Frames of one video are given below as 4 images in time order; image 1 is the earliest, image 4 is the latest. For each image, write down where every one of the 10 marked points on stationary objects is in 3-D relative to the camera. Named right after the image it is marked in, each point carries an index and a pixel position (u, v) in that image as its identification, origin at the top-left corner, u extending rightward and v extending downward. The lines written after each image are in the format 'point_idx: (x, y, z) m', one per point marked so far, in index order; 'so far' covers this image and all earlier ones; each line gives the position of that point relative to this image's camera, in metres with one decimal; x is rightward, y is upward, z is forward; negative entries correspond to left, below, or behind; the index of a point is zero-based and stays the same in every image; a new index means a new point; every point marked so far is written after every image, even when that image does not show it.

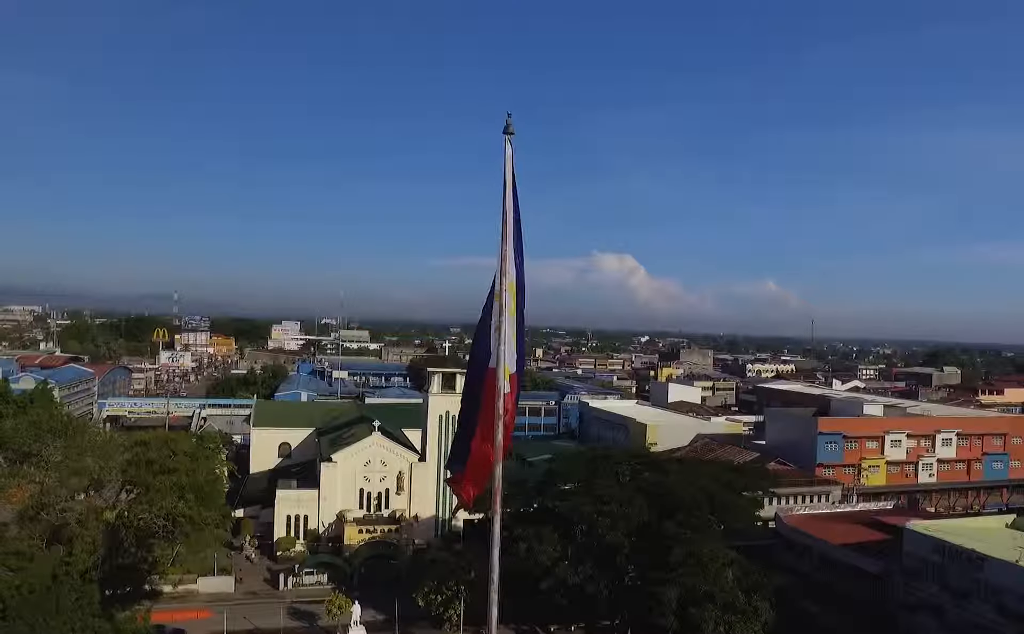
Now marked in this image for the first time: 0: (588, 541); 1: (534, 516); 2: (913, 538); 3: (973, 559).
0: (+1.6, -4.5, +18.1) m
1: (+0.6, -4.3, +19.2) m
2: (+8.0, -4.4, +17.9) m
3: (+8.4, -4.4, +16.2) m
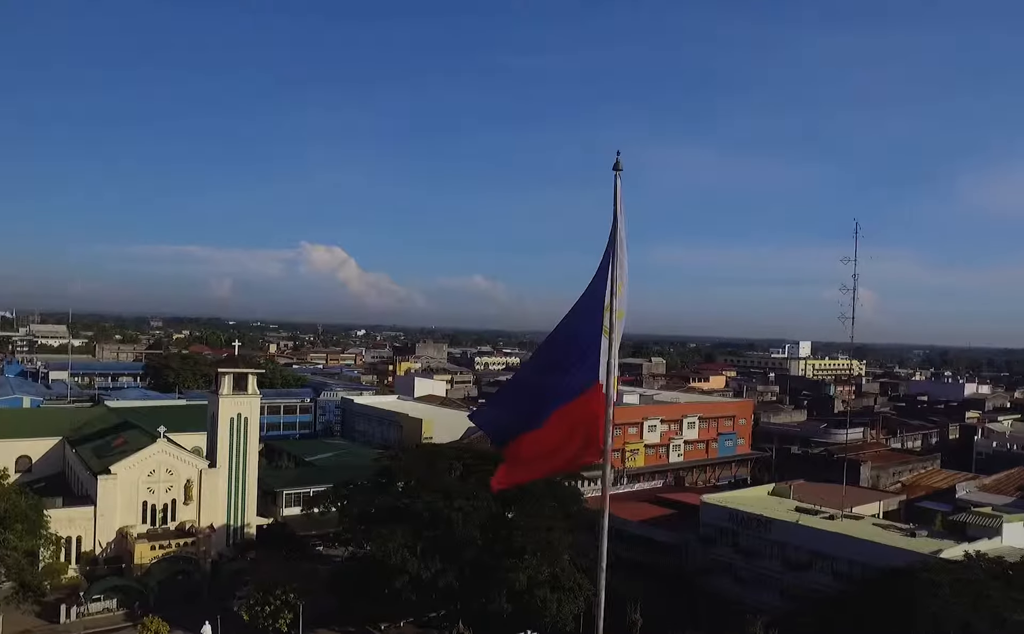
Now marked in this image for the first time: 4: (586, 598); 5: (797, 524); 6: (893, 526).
0: (-1.6, -4.6, +18.6) m
1: (-2.9, -4.3, +19.2) m
2: (+4.5, -4.5, +20.7) m
3: (+5.4, -4.4, +19.3) m
4: (+1.5, -5.8, +18.5) m
5: (+5.9, -4.3, +18.6) m
6: (+8.6, -4.7, +19.9) m
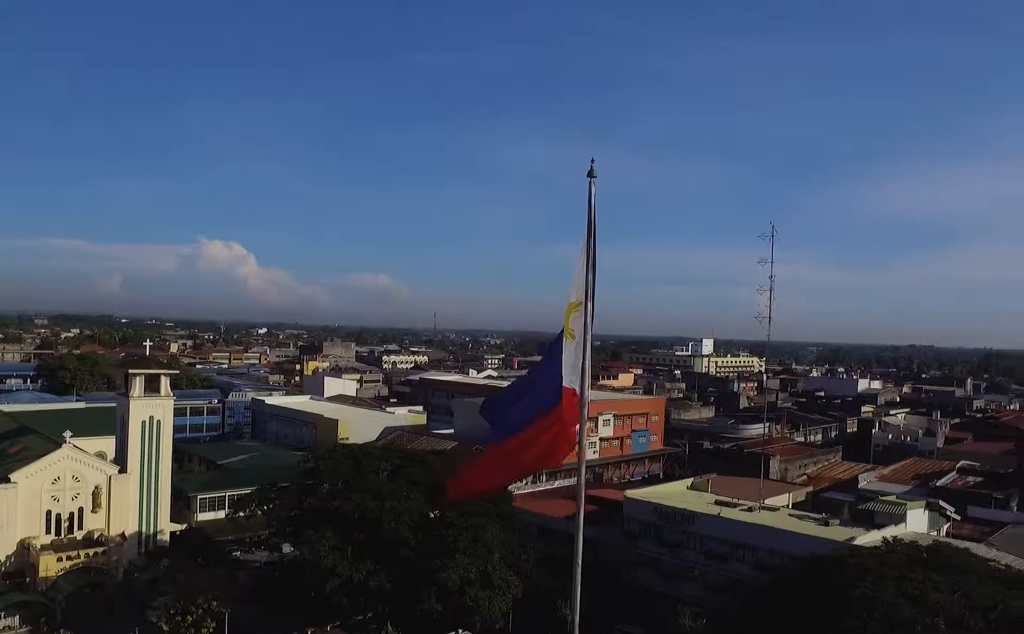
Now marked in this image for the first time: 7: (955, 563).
0: (-3.0, -4.6, +18.4) m
1: (-4.3, -4.3, +18.9) m
2: (+2.8, -4.5, +21.2) m
3: (+3.9, -4.4, +19.9) m
4: (+0.1, -5.8, +18.7) m
5: (+4.5, -4.3, +19.2) m
6: (+6.9, -4.7, +20.9) m
7: (+6.5, -3.6, +13.1) m
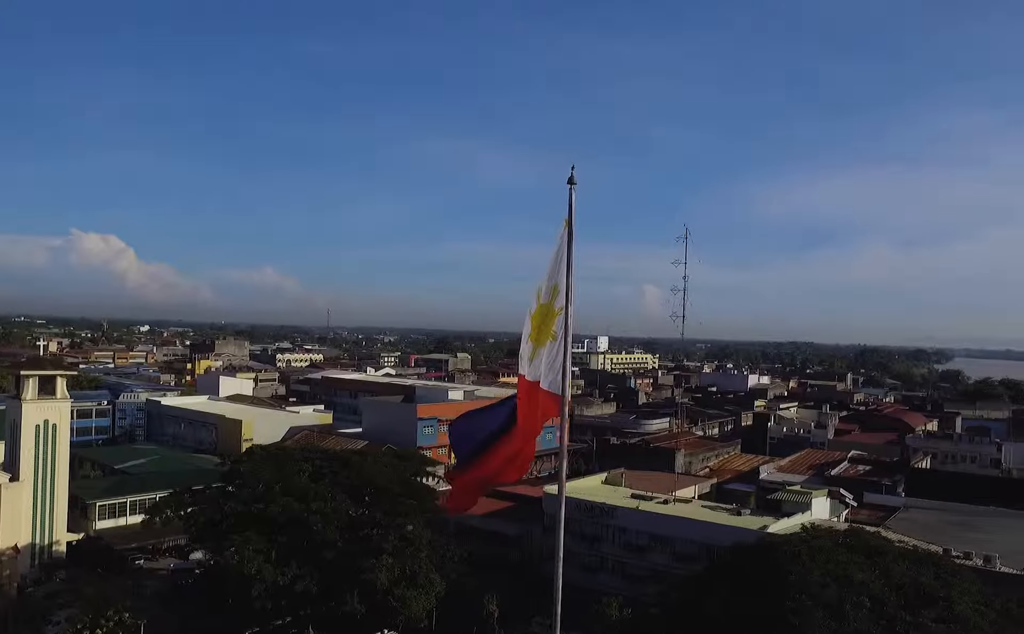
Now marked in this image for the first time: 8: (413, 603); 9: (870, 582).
0: (-4.5, -4.5, +18.0) m
1: (-5.9, -4.3, +18.4) m
2: (+0.9, -4.5, +21.6) m
3: (+2.1, -4.4, +20.4) m
4: (-1.4, -5.8, +18.7) m
5: (+2.8, -4.3, +19.8) m
6: (+5.0, -4.6, +21.8) m
7: (+5.6, -3.6, +14.0) m
8: (-1.8, -5.6, +17.7) m
9: (+5.2, -3.8, +12.9) m
